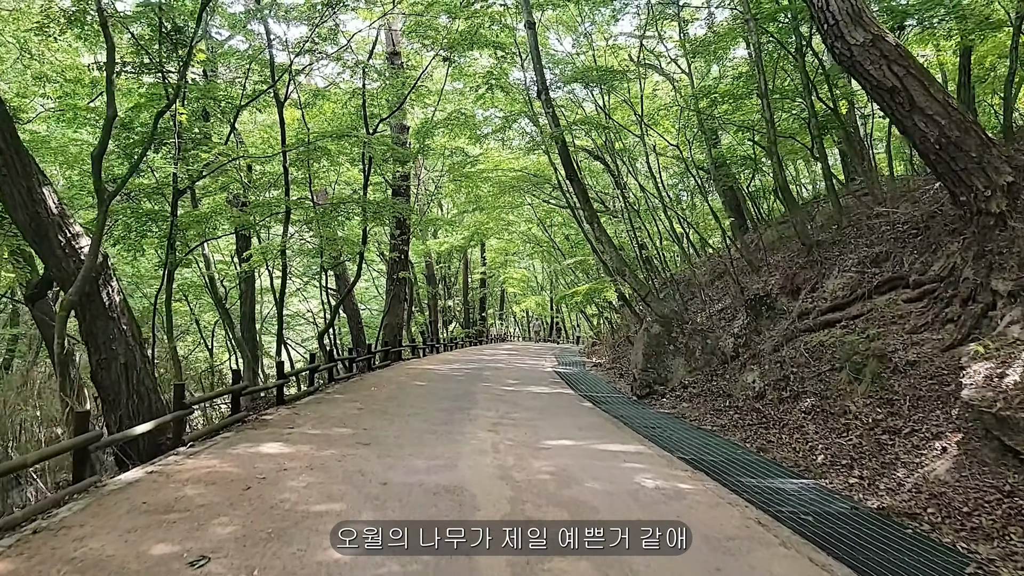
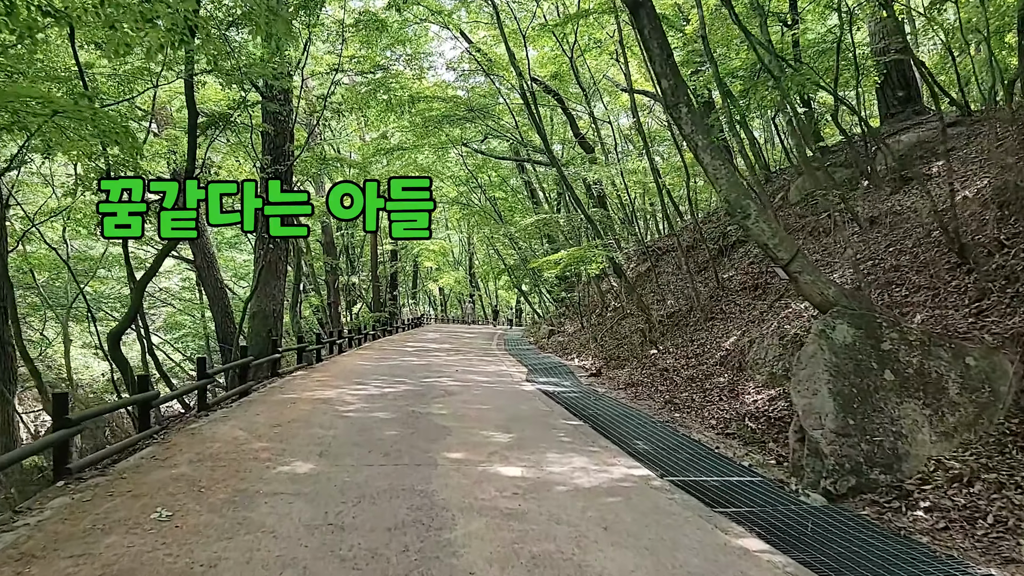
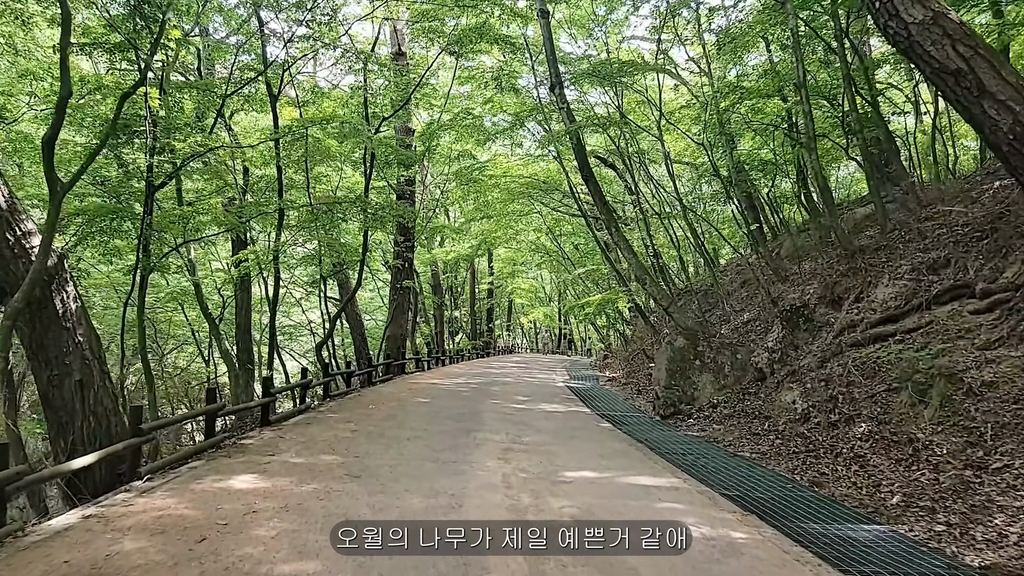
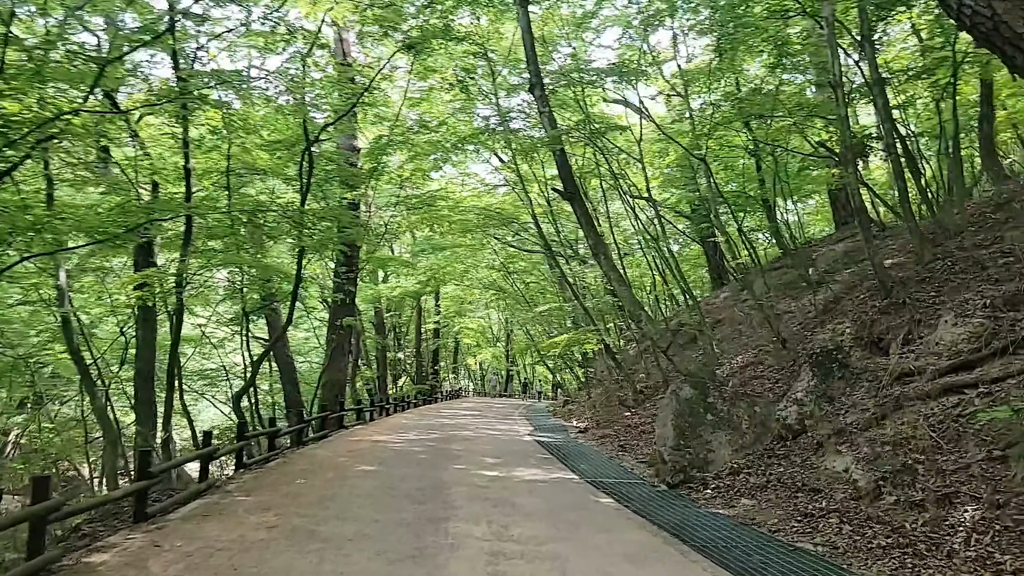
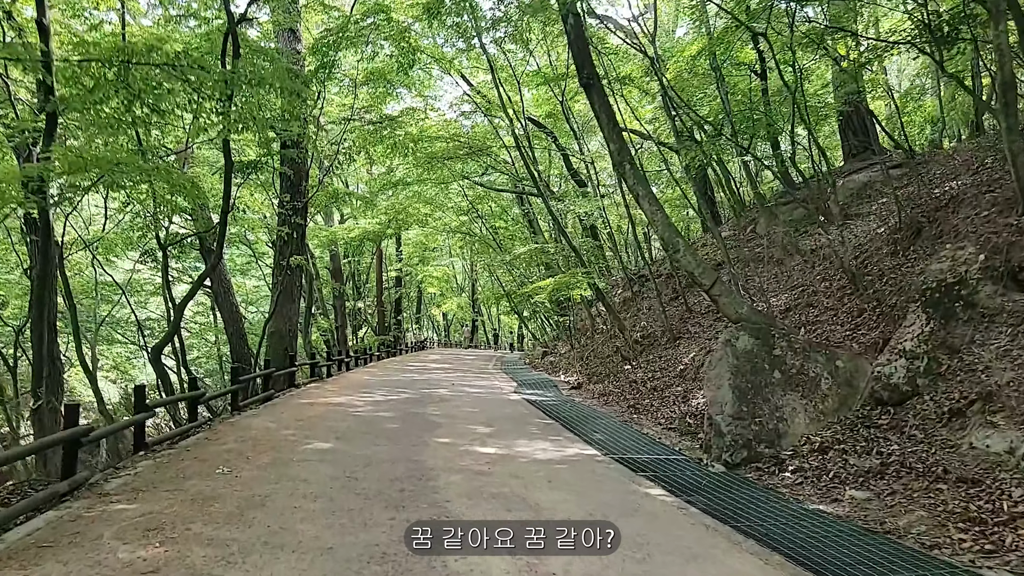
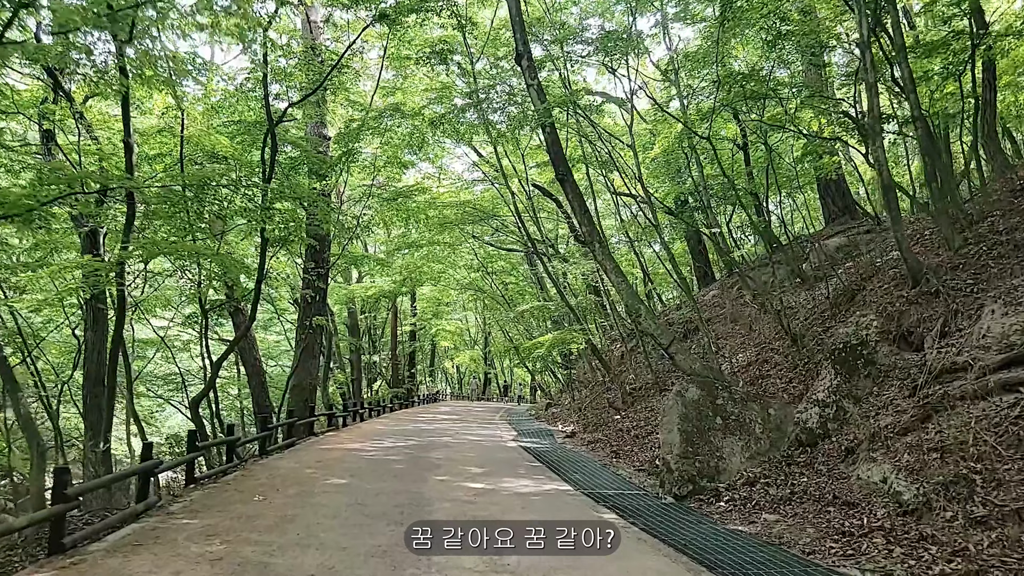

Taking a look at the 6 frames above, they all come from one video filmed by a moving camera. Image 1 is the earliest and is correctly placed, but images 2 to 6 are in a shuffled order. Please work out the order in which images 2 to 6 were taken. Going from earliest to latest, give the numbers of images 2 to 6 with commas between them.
3, 4, 6, 5, 2
